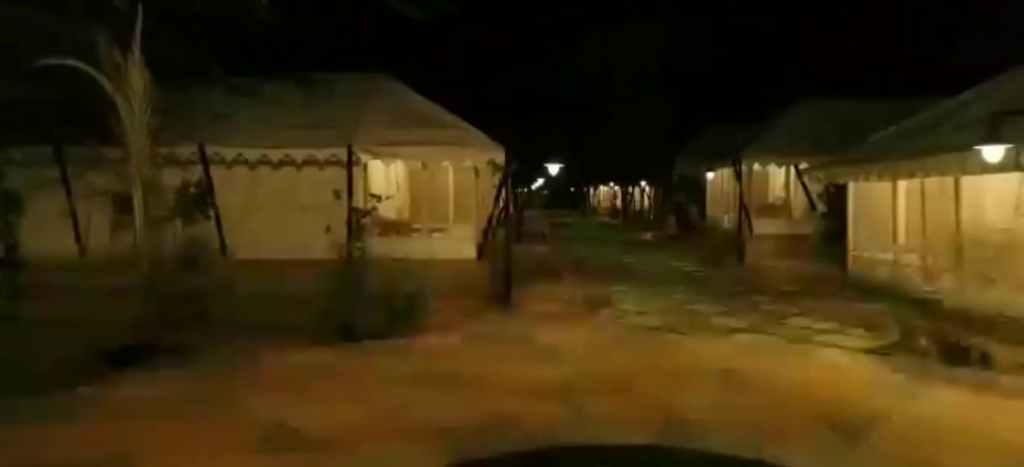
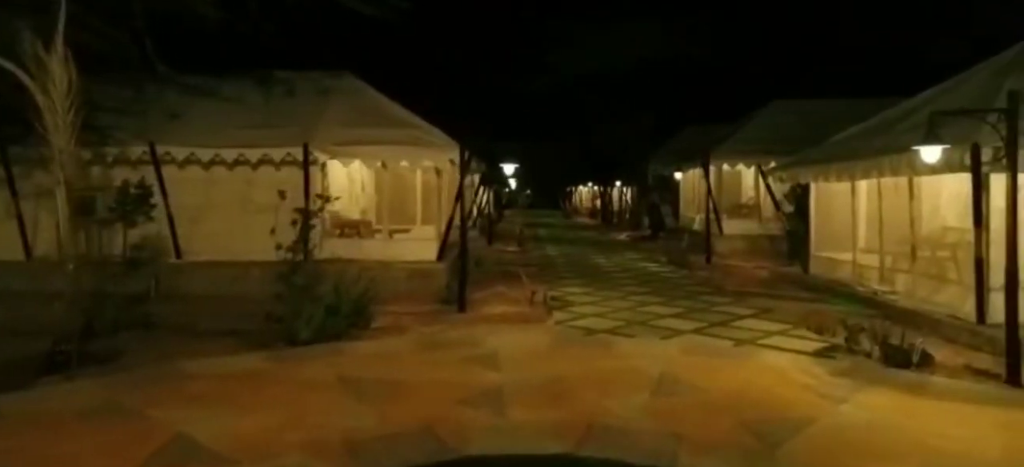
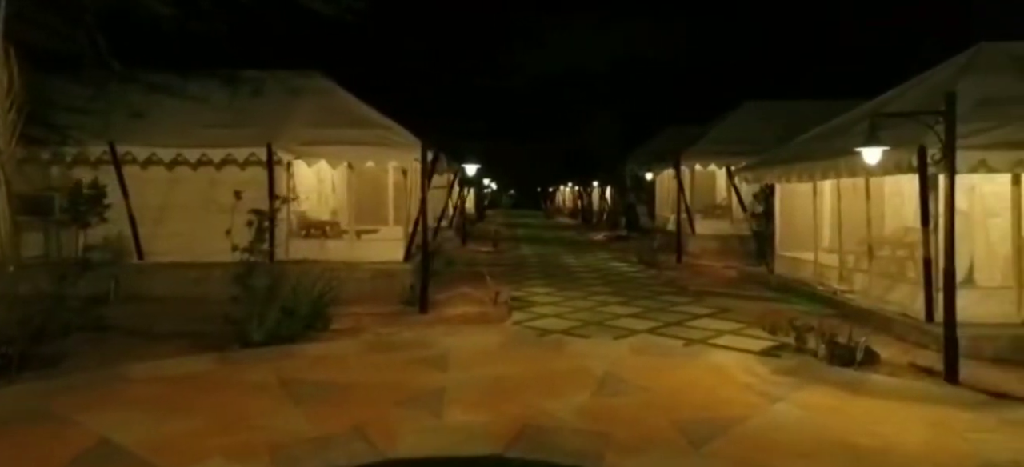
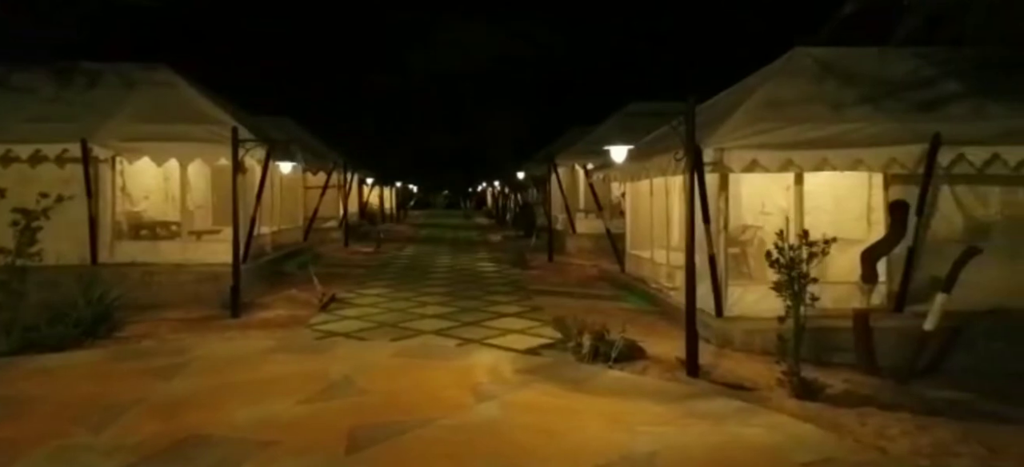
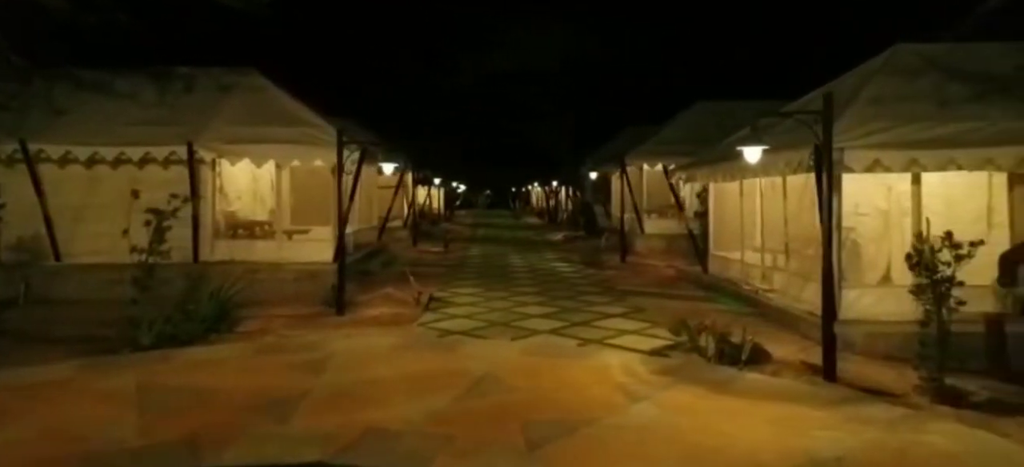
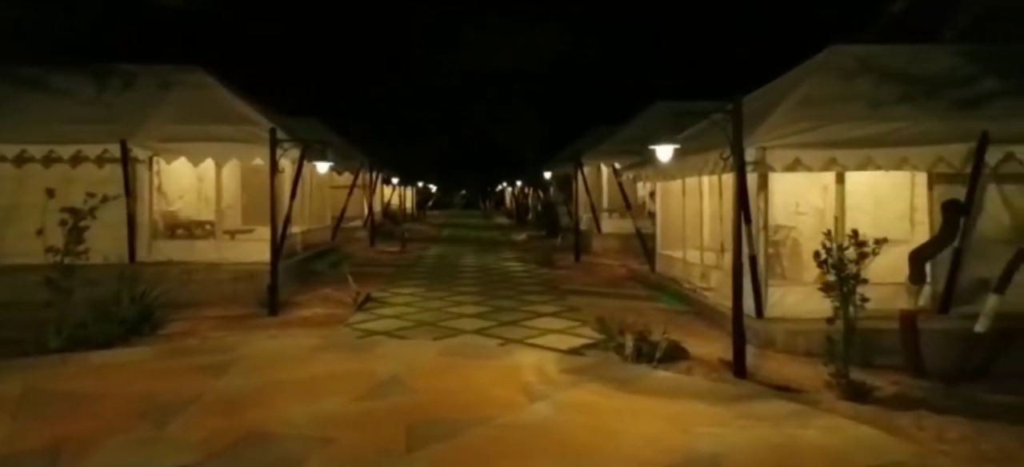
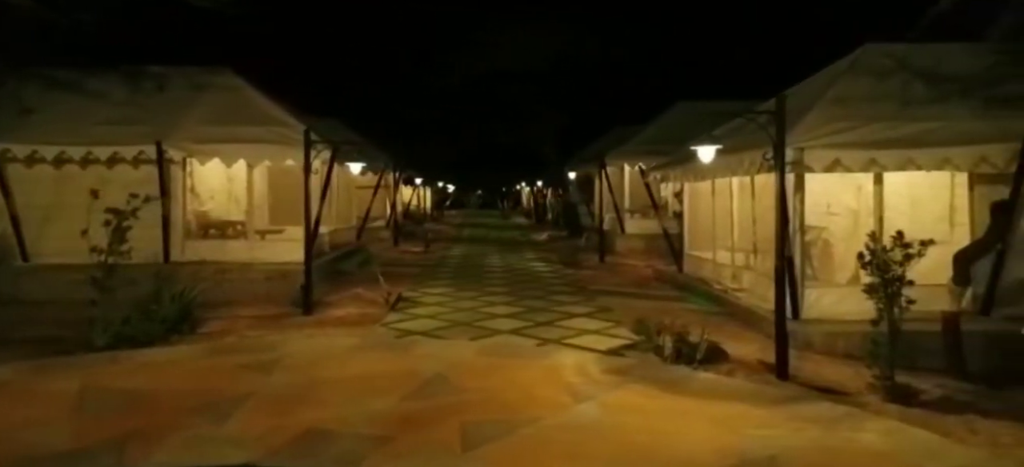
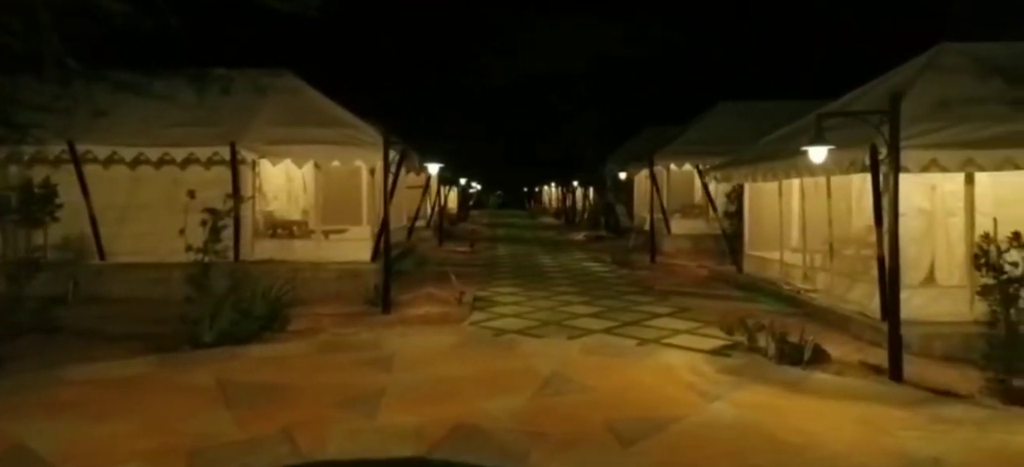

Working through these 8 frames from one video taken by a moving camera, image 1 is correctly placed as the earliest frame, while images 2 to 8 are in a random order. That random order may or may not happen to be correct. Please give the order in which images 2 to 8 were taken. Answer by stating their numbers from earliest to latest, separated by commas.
2, 3, 8, 5, 7, 6, 4
